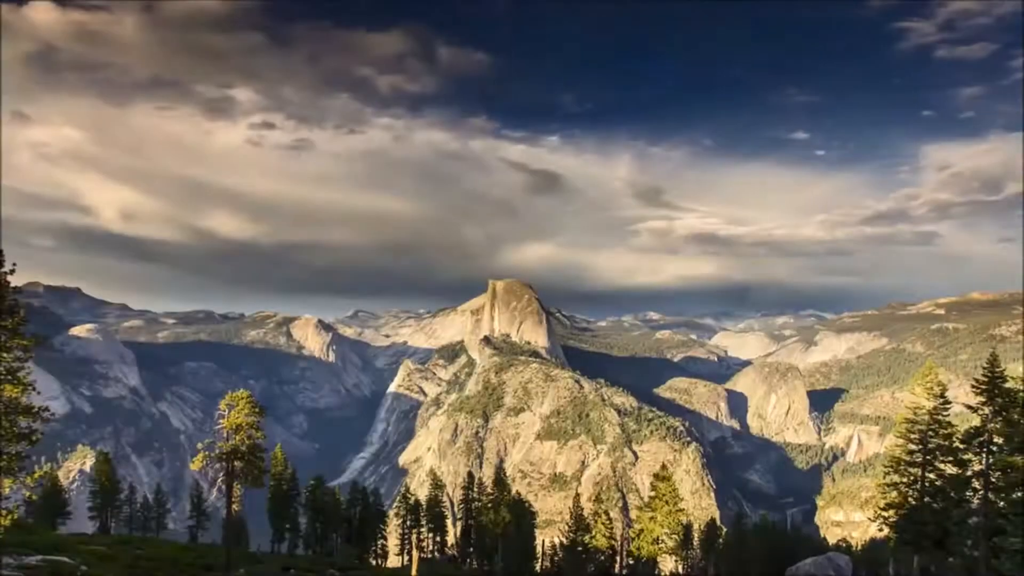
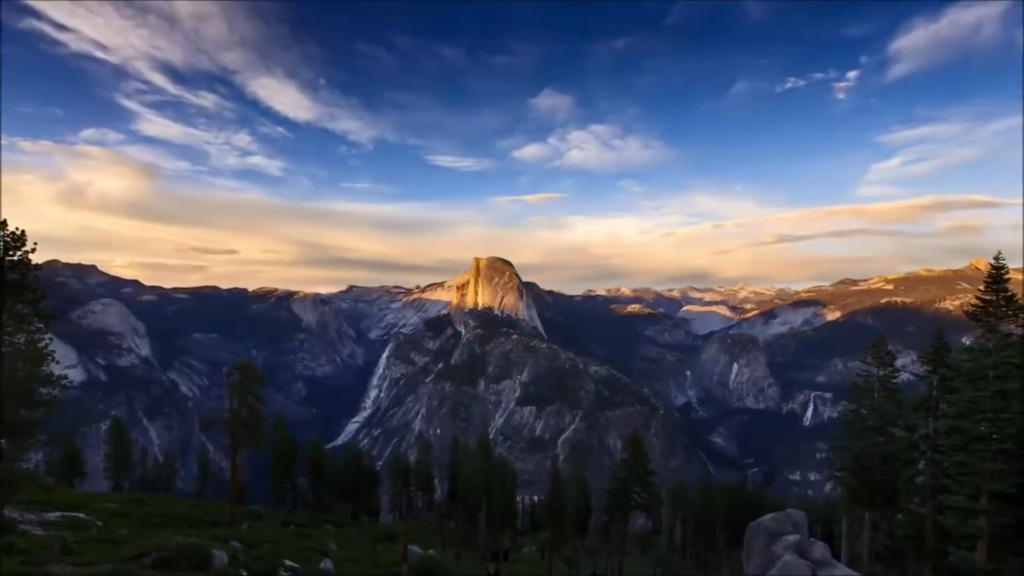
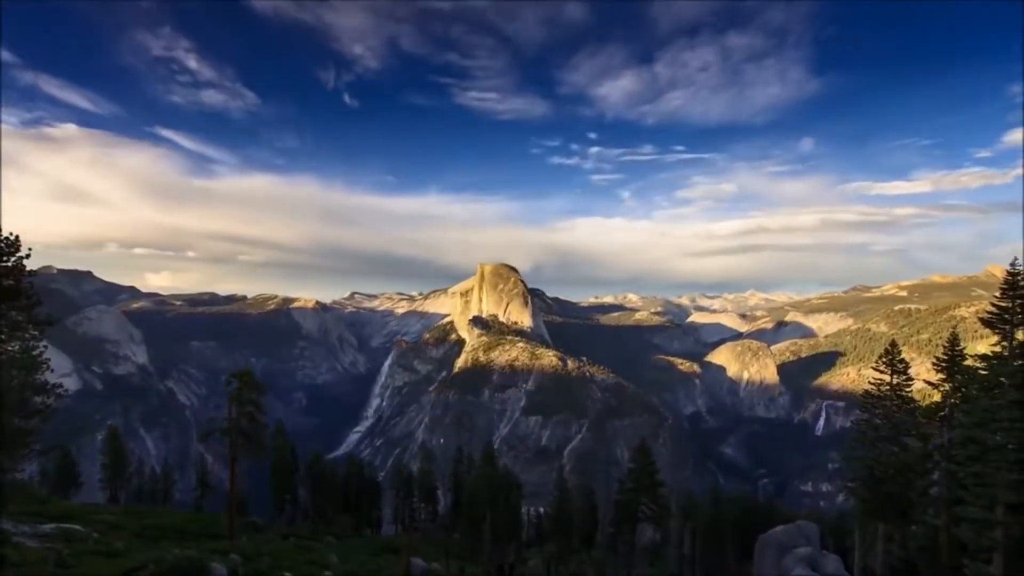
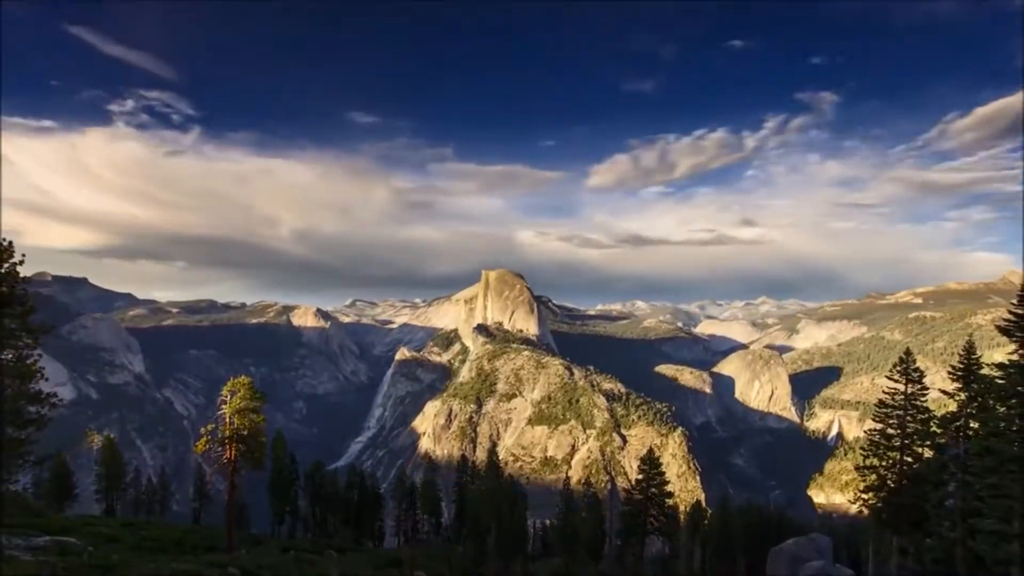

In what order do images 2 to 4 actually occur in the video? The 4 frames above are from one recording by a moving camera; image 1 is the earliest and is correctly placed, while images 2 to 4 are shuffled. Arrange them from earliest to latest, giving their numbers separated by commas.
4, 3, 2
